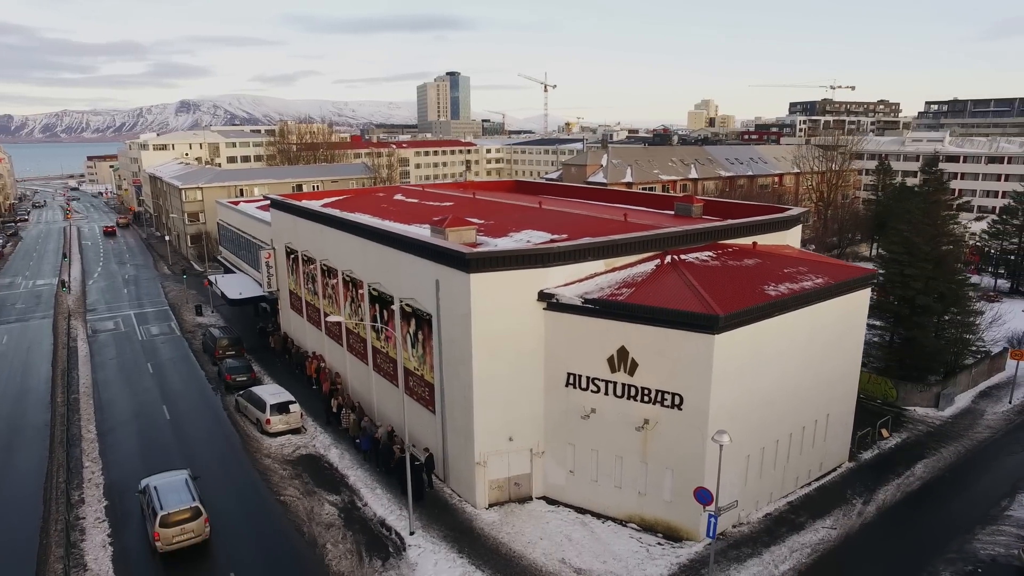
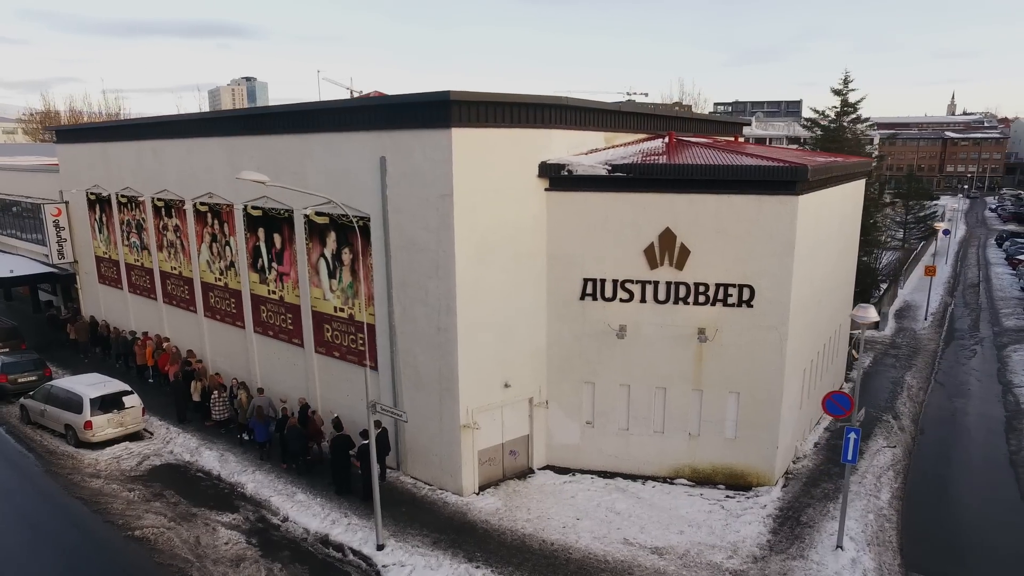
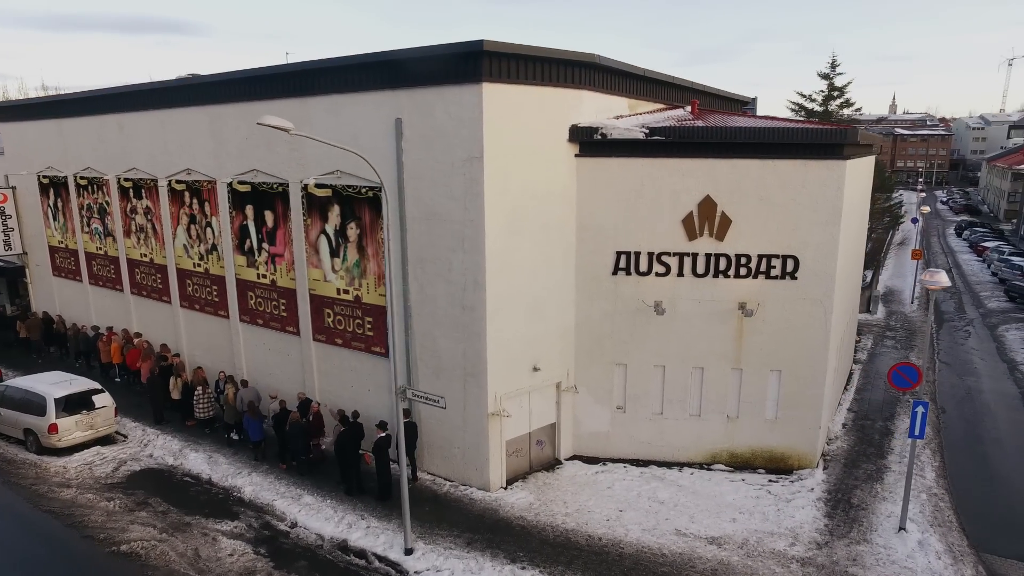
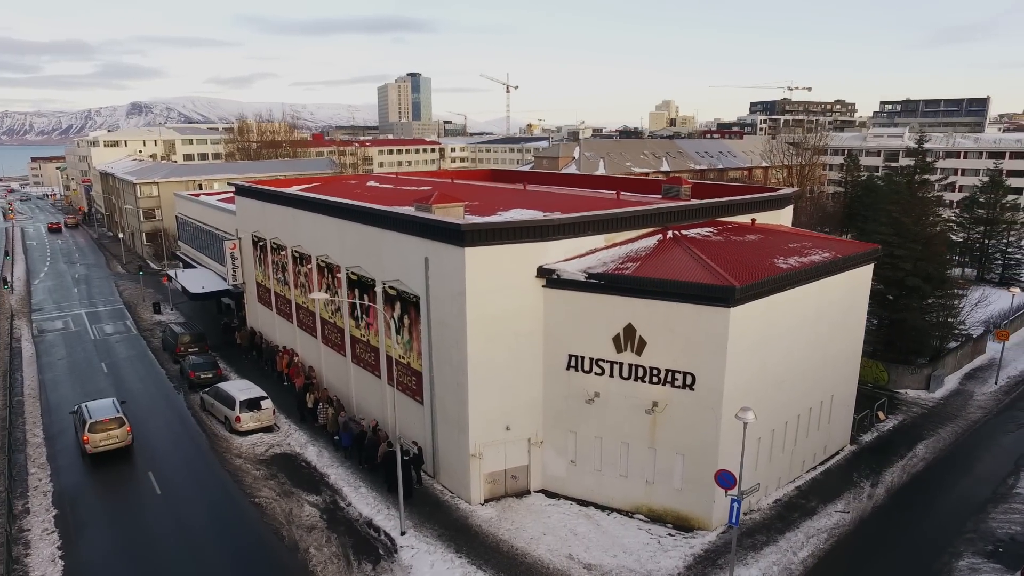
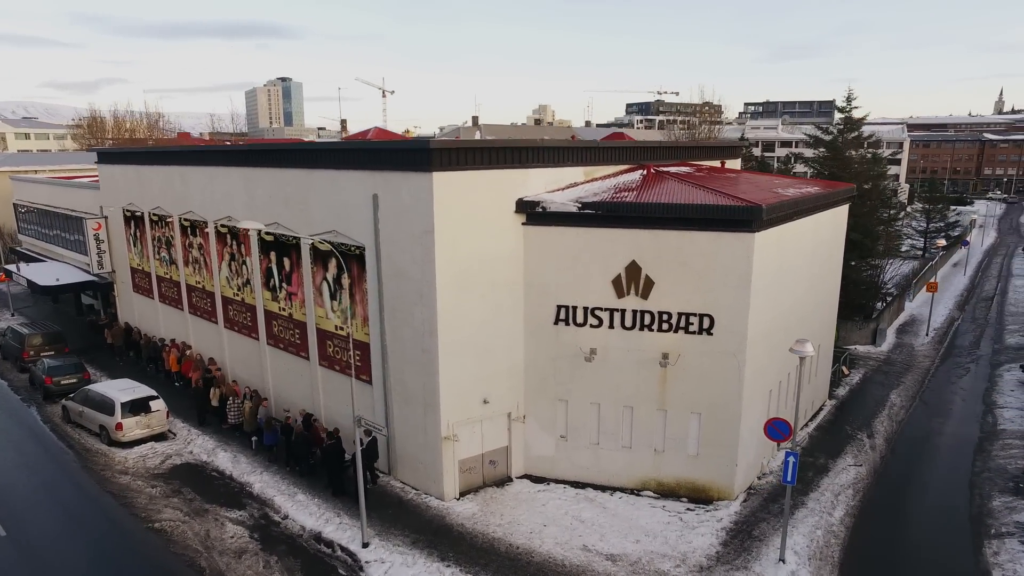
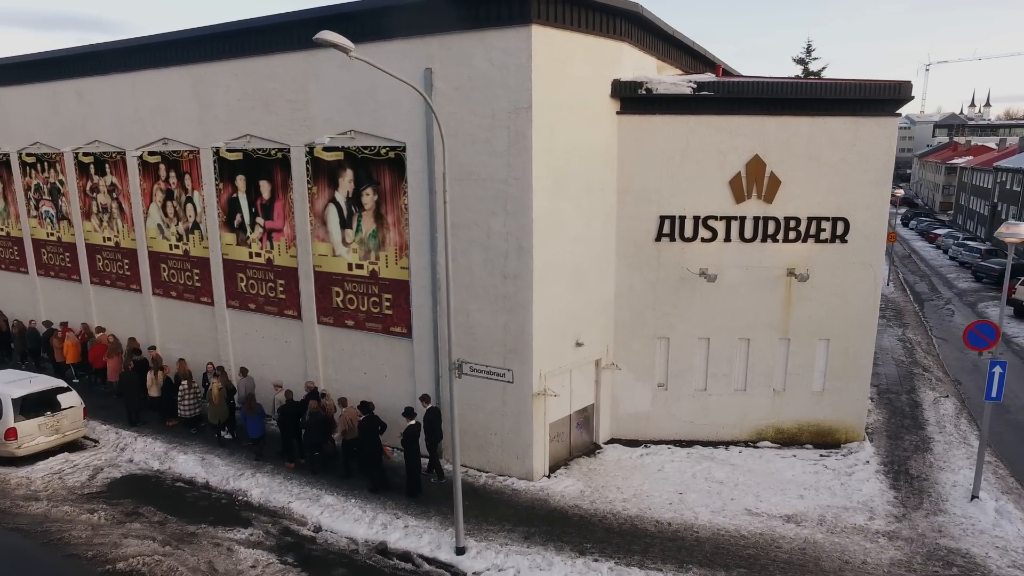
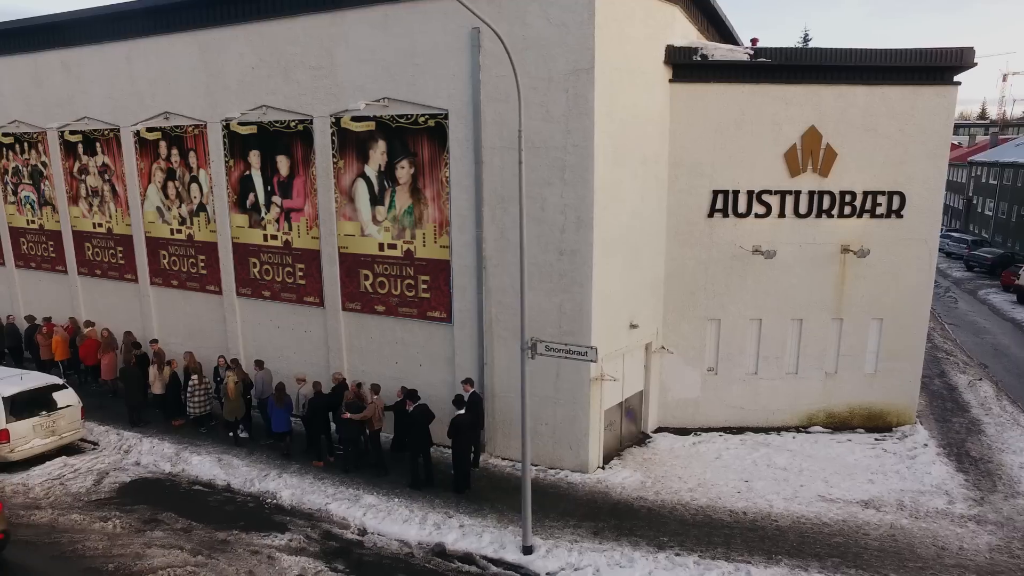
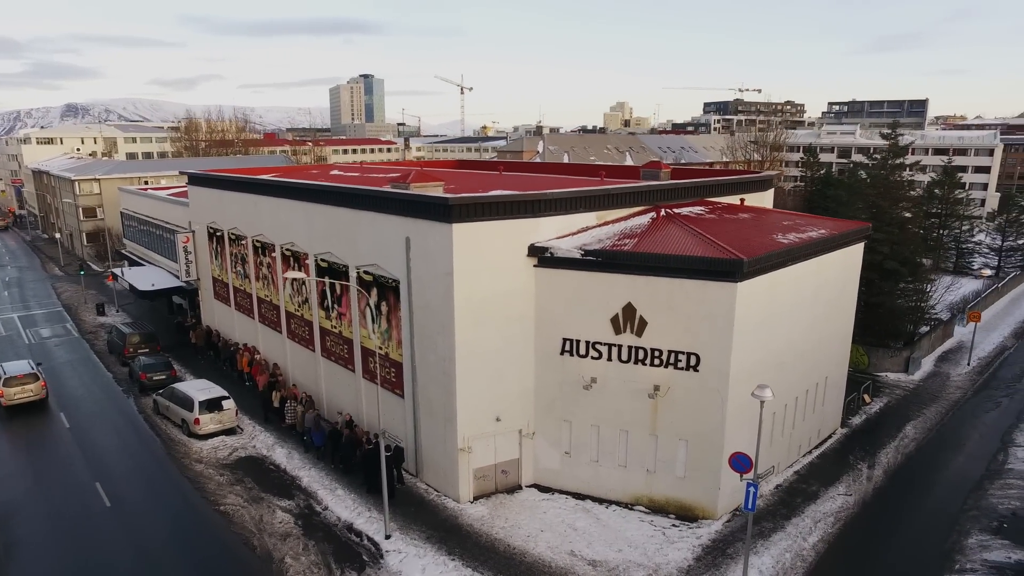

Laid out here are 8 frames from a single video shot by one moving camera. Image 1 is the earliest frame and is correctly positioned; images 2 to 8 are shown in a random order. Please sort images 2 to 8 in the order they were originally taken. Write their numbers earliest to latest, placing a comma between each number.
4, 8, 5, 2, 3, 6, 7
